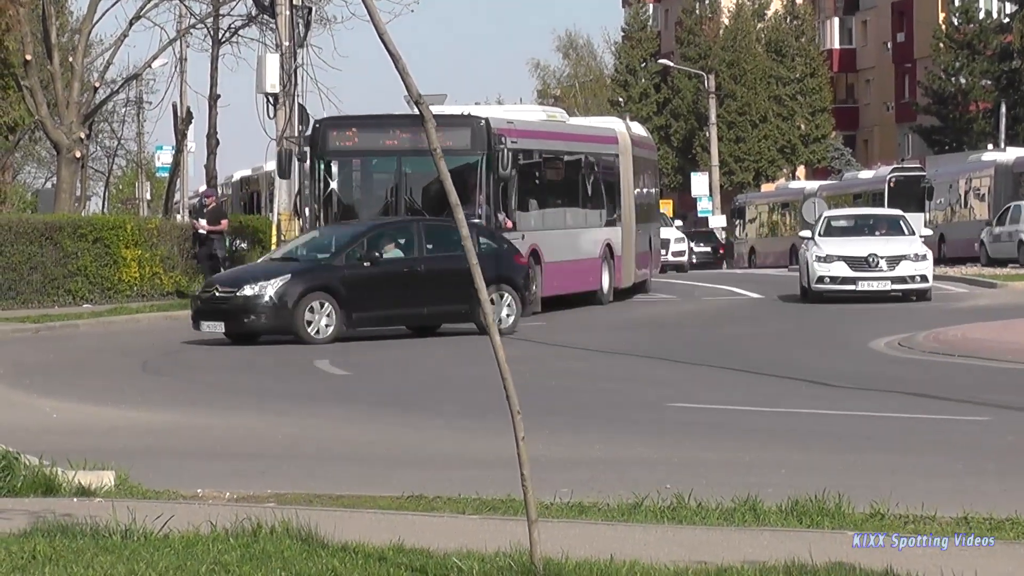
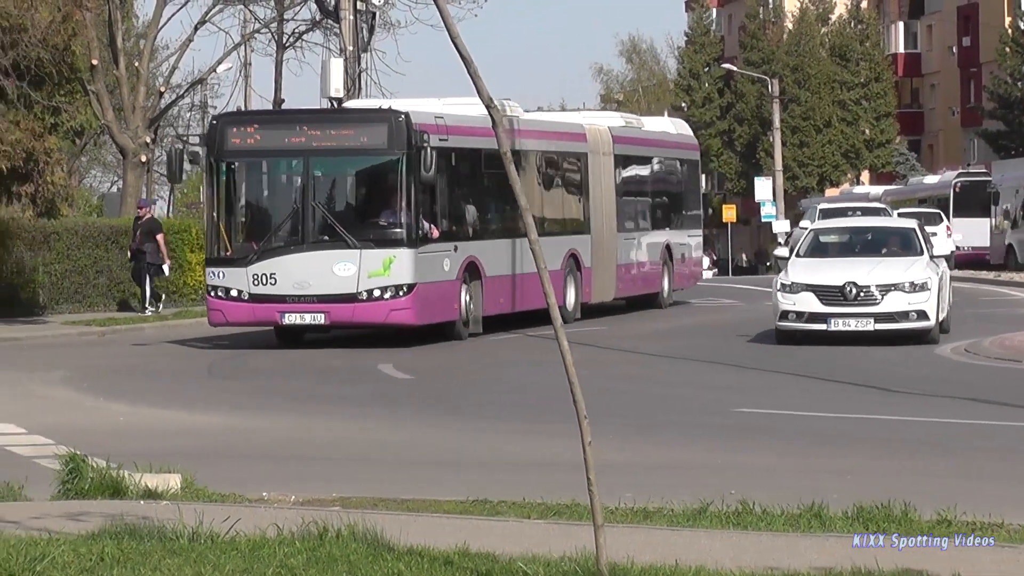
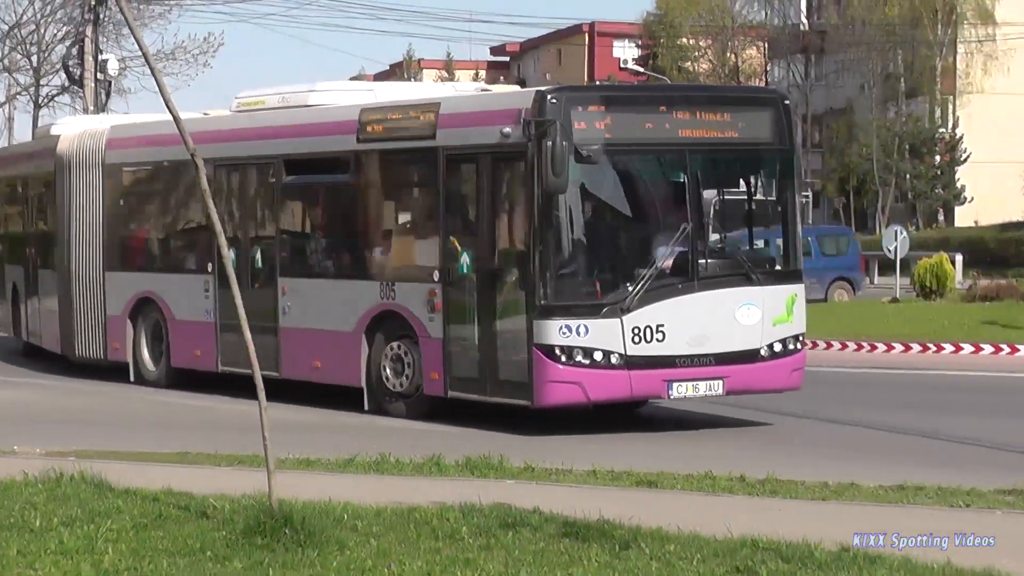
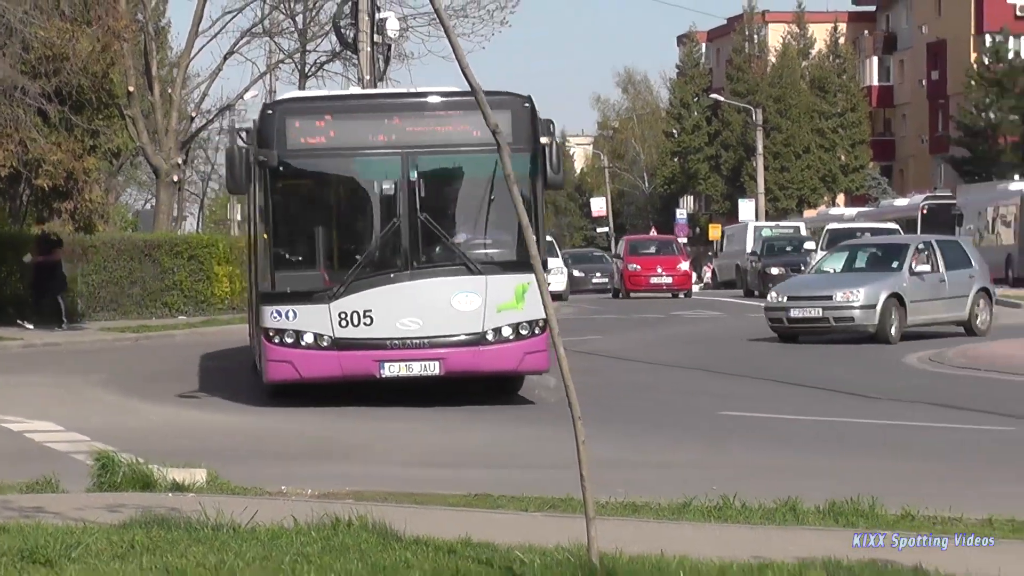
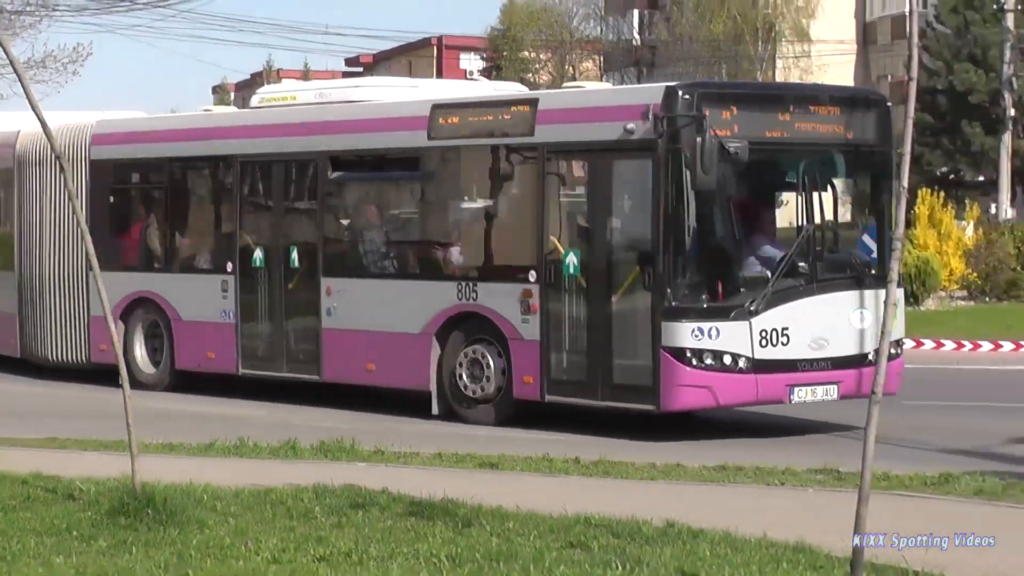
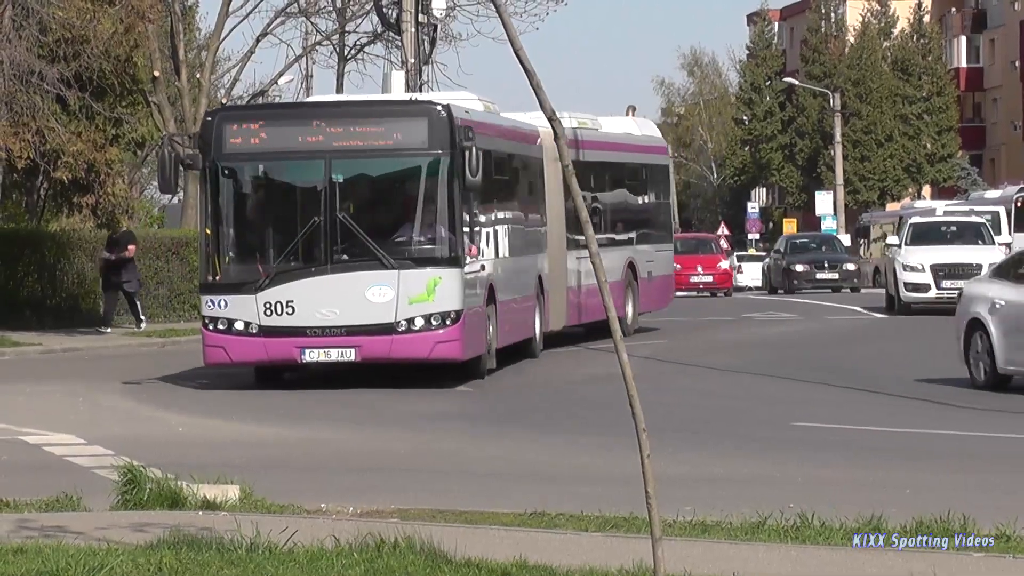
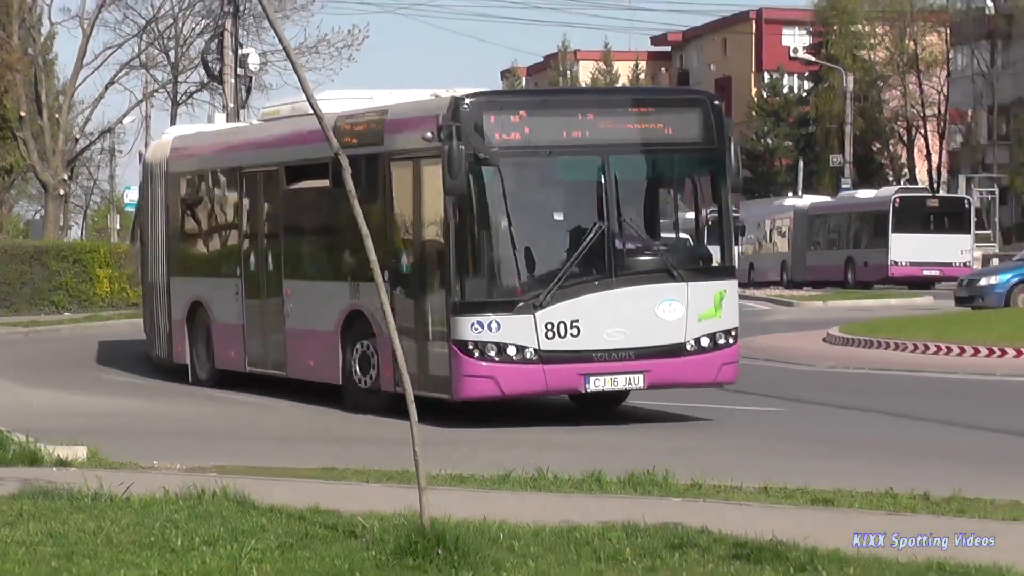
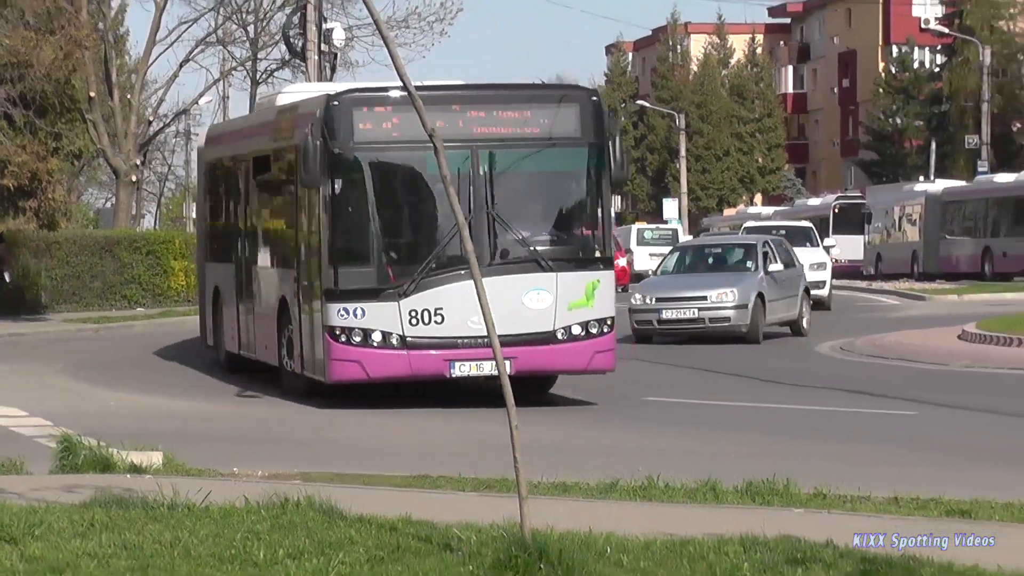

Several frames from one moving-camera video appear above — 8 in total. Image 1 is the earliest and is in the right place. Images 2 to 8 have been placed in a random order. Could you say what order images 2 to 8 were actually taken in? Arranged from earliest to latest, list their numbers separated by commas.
2, 6, 4, 8, 7, 3, 5
